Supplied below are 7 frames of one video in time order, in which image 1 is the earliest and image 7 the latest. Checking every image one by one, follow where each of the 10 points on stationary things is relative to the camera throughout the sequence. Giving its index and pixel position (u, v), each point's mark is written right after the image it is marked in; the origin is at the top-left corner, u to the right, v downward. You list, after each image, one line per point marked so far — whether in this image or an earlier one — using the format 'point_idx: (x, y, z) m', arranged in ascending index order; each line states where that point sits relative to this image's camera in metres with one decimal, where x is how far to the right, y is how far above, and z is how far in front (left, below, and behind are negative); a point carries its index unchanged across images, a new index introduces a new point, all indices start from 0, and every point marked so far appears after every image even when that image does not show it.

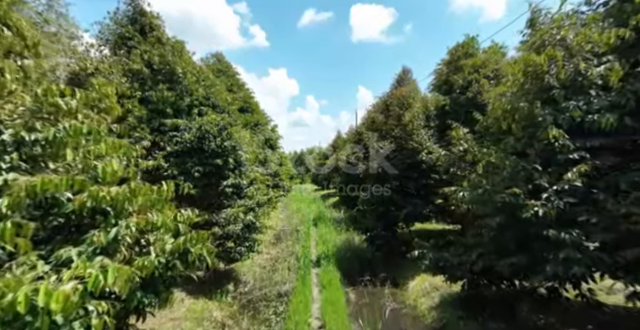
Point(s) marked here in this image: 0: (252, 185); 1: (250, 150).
0: (-1.5, -0.5, +7.1) m
1: (-1.6, +0.3, +7.7) m
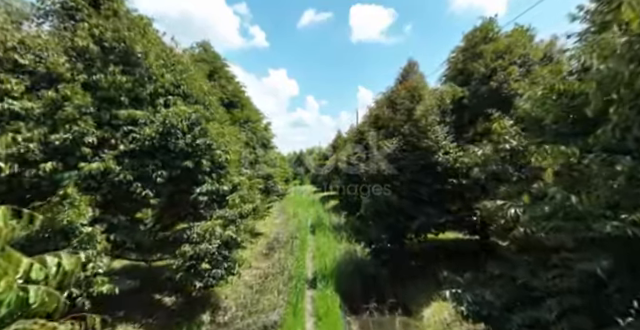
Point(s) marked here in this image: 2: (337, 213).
0: (-1.5, -0.5, +5.9) m
1: (-1.7, +0.3, +6.6) m
2: (+0.9, -2.3, +15.6) m
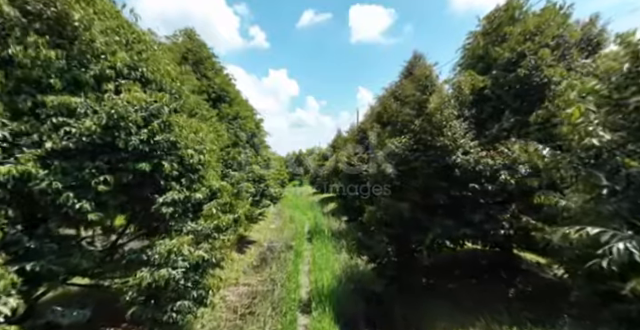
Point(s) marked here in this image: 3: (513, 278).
0: (-1.6, -0.5, +4.9) m
1: (-1.8, +0.2, +5.5) m
2: (+0.8, -2.3, +14.5) m
3: (+3.6, -2.1, +6.2) m
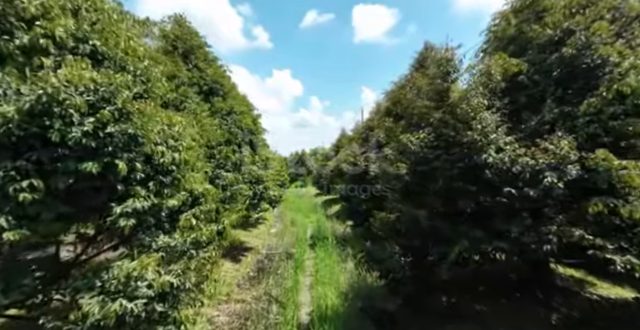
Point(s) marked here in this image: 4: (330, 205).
0: (-1.6, -0.5, +4.0) m
1: (-1.7, +0.2, +4.7) m
2: (+0.9, -2.3, +13.6) m
3: (+3.6, -2.1, +5.3) m
4: (+0.6, -2.3, +19.1) m
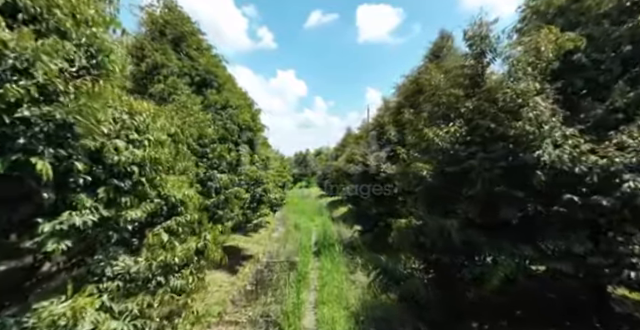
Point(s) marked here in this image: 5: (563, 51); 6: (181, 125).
0: (-1.5, -0.5, +3.1) m
1: (-1.6, +0.2, +3.8) m
2: (+1.1, -2.3, +12.7) m
3: (+3.7, -2.1, +4.3) m
4: (+0.9, -2.3, +18.2) m
5: (+2.8, +1.3, +3.9) m
6: (-1.8, +0.5, +4.4) m
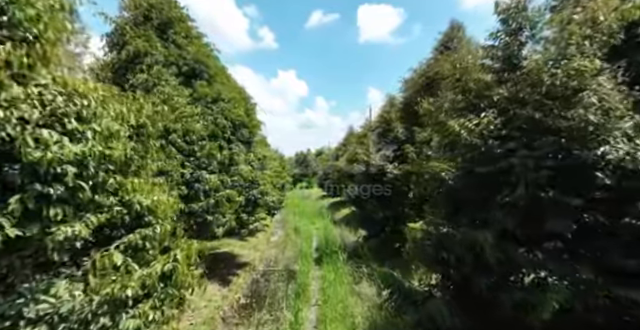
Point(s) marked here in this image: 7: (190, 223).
0: (-1.5, -0.5, +2.4) m
1: (-1.6, +0.2, +3.0) m
2: (+1.2, -2.3, +11.9) m
3: (+3.7, -2.1, +3.5) m
4: (+0.9, -2.3, +17.4) m
5: (+2.8, +1.3, +3.2) m
6: (-1.8, +0.5, +3.6) m
7: (-2.4, -1.1, +6.1) m
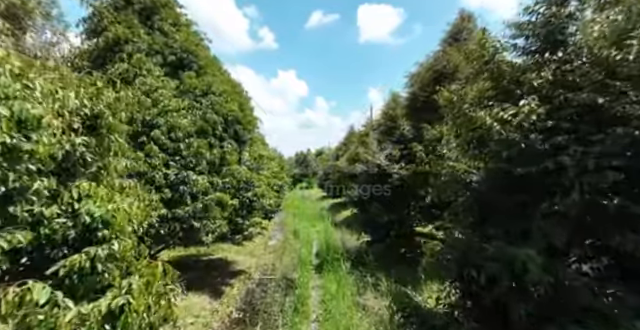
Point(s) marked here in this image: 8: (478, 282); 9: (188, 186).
0: (-1.5, -0.5, +1.7) m
1: (-1.6, +0.2, +2.3) m
2: (+1.2, -2.3, +11.3) m
3: (+3.7, -2.1, +2.9) m
4: (+0.9, -2.3, +16.8) m
5: (+2.9, +1.3, +2.5) m
6: (-1.8, +0.5, +3.0) m
7: (-2.4, -1.1, +5.5) m
8: (+1.5, -1.1, +3.1) m
9: (-2.2, -0.3, +5.5) m
